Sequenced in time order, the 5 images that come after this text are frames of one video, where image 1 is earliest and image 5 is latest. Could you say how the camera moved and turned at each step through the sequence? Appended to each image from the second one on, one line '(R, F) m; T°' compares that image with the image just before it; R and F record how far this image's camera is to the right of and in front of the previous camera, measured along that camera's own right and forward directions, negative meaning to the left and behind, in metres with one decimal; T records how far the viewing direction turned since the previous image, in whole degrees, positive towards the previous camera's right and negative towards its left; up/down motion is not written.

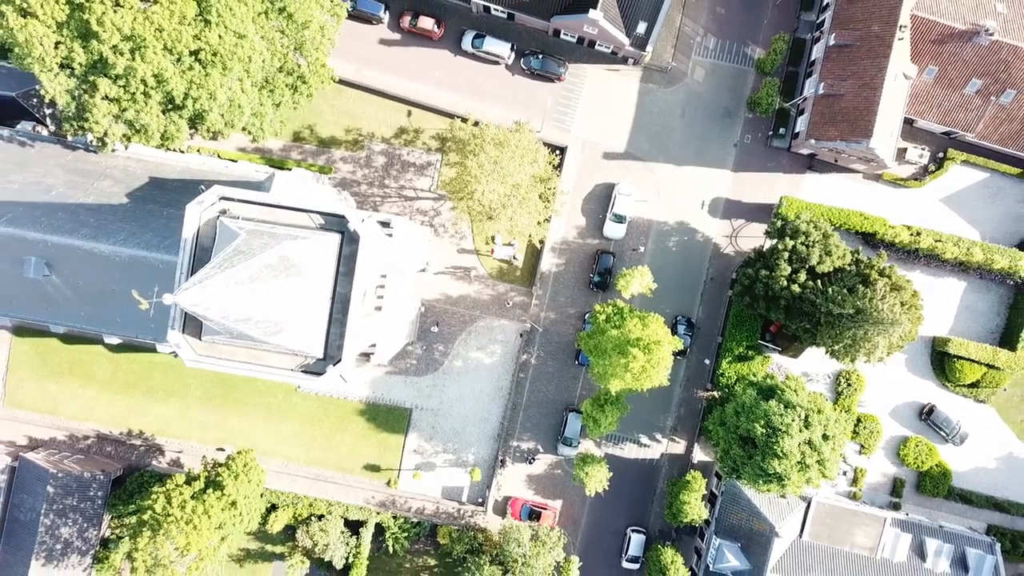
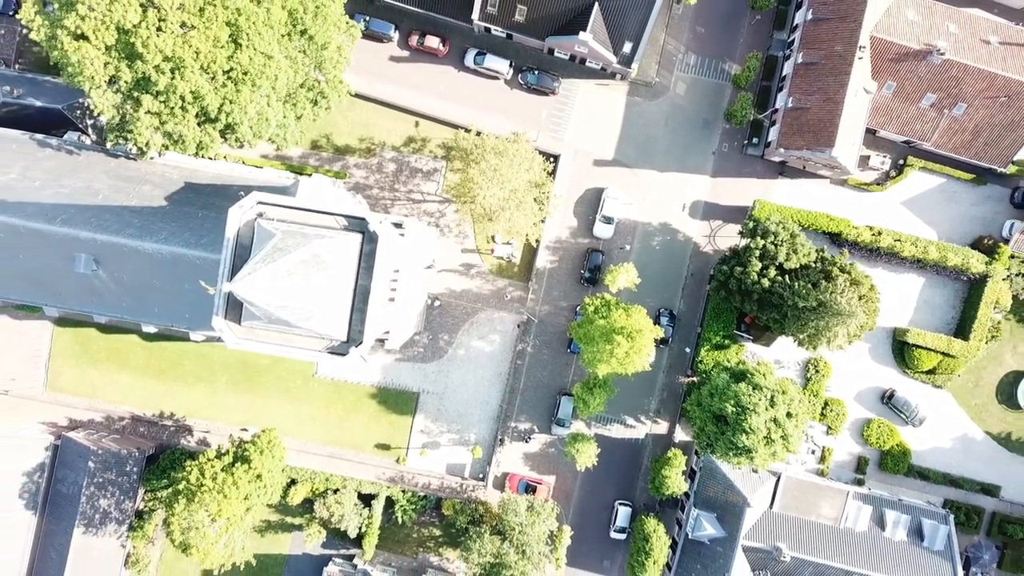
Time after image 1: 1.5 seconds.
(+0.1, -4.4) m; 0°
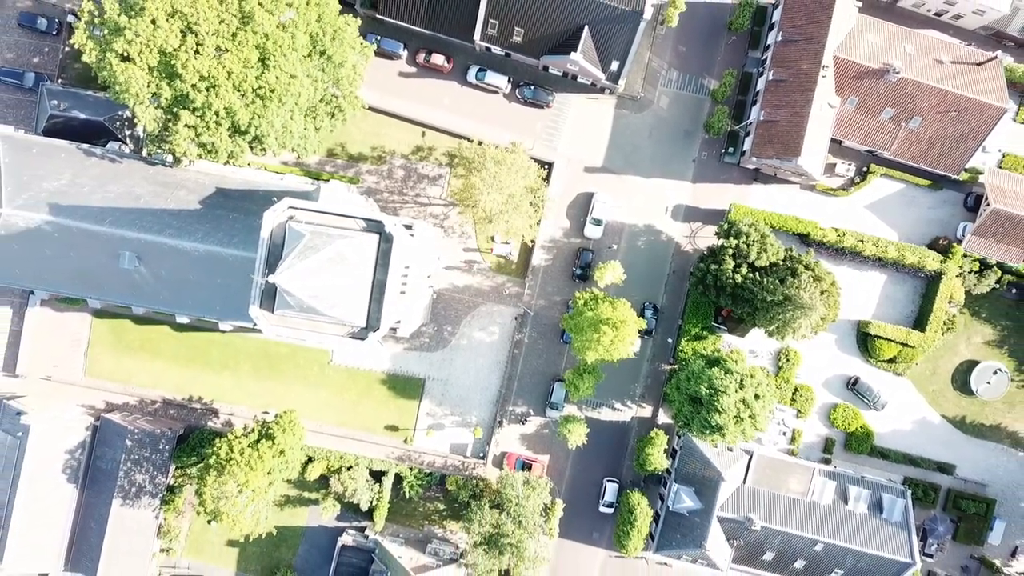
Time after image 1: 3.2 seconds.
(+0.2, -4.9) m; 0°
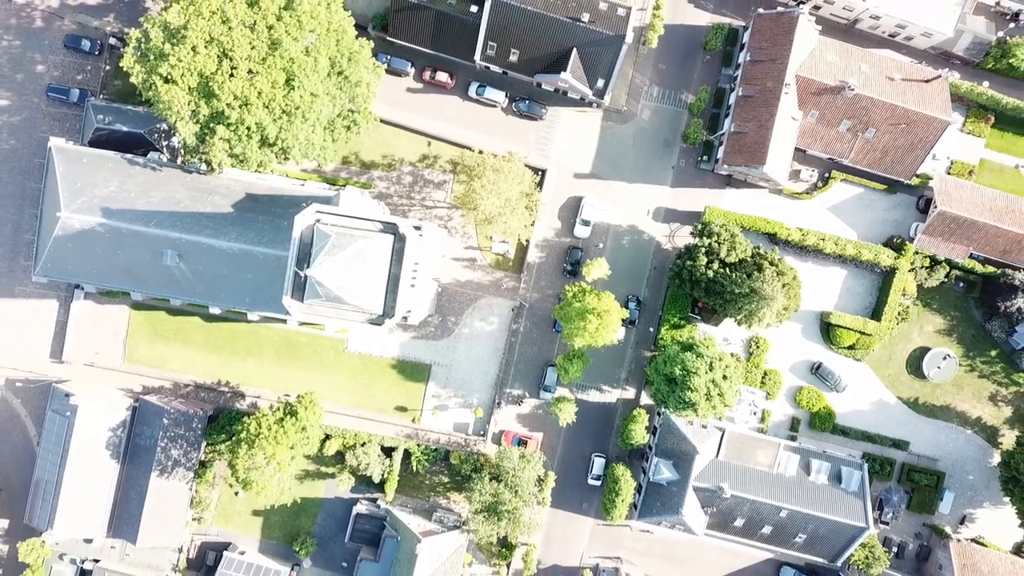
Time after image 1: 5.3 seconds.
(+0.3, -6.0) m; 0°
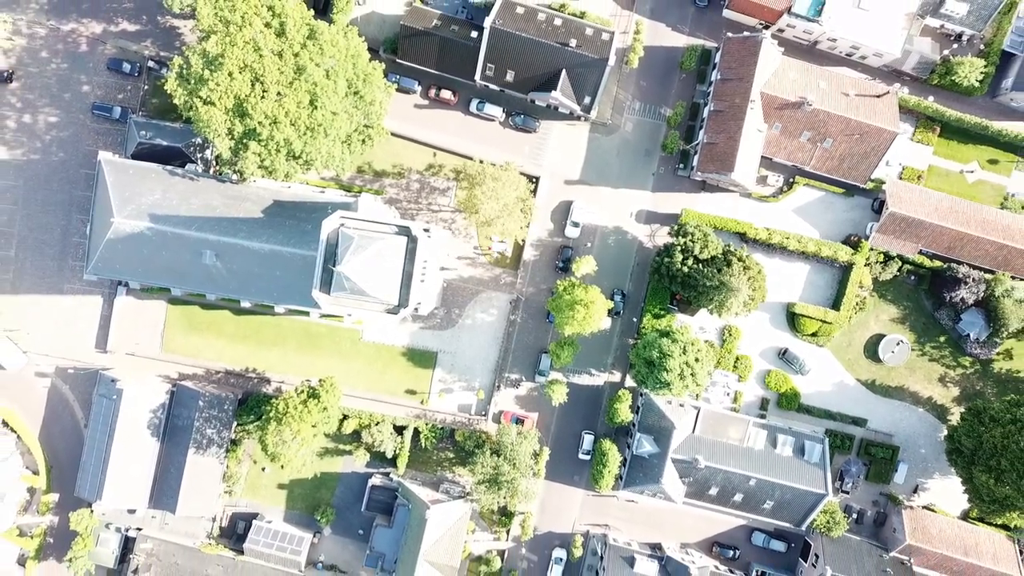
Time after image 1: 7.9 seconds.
(+0.2, -7.0) m; 0°
